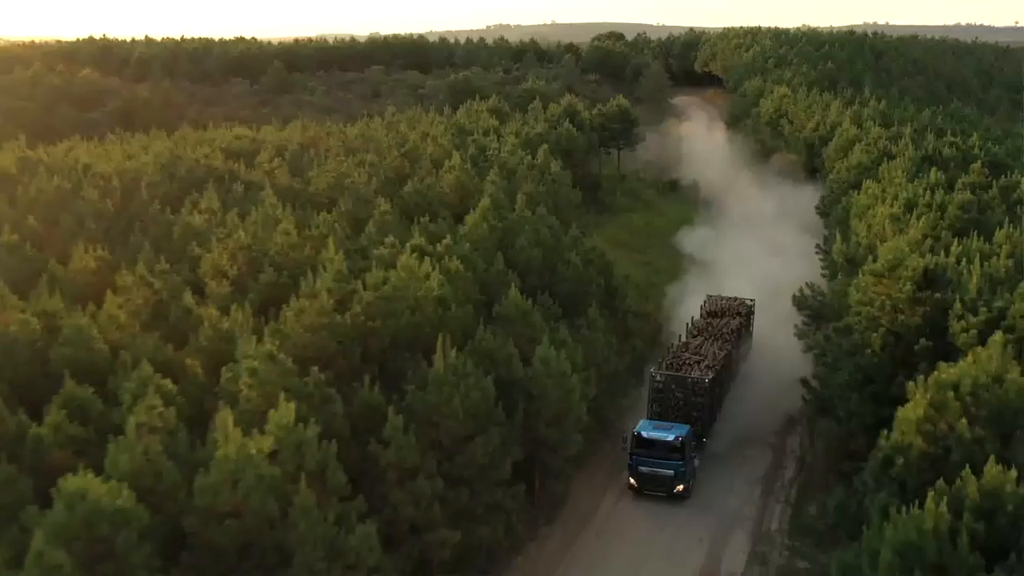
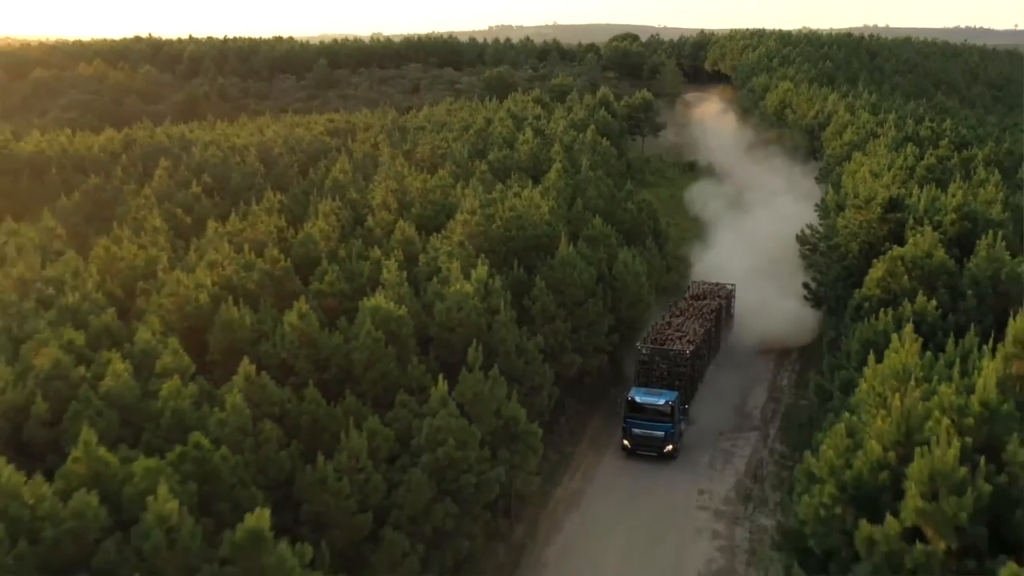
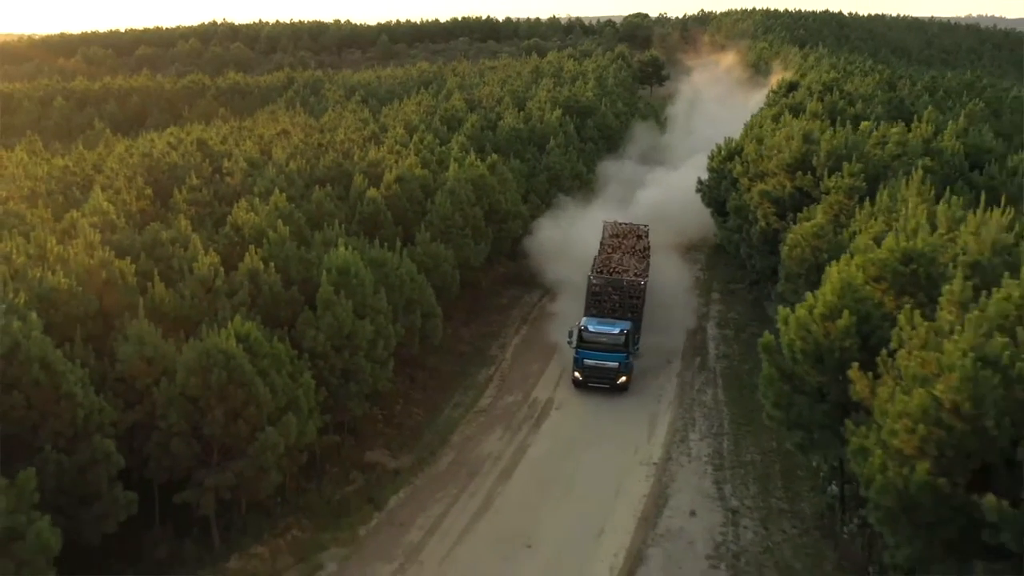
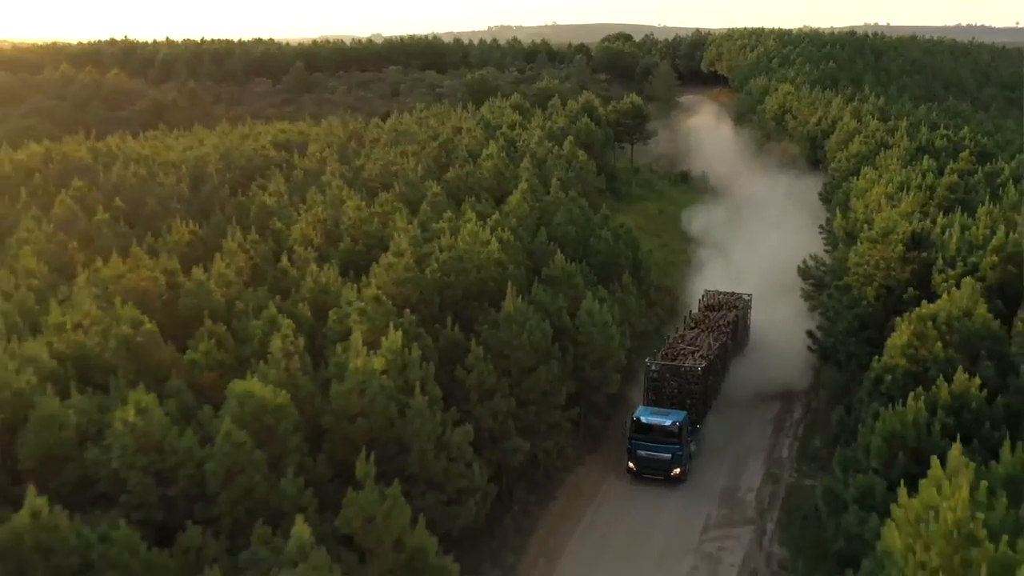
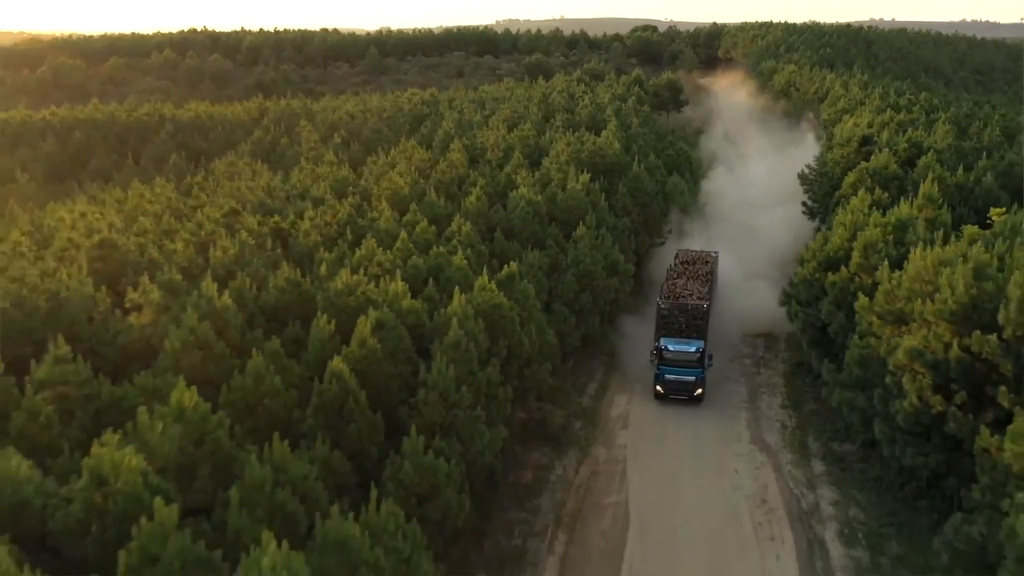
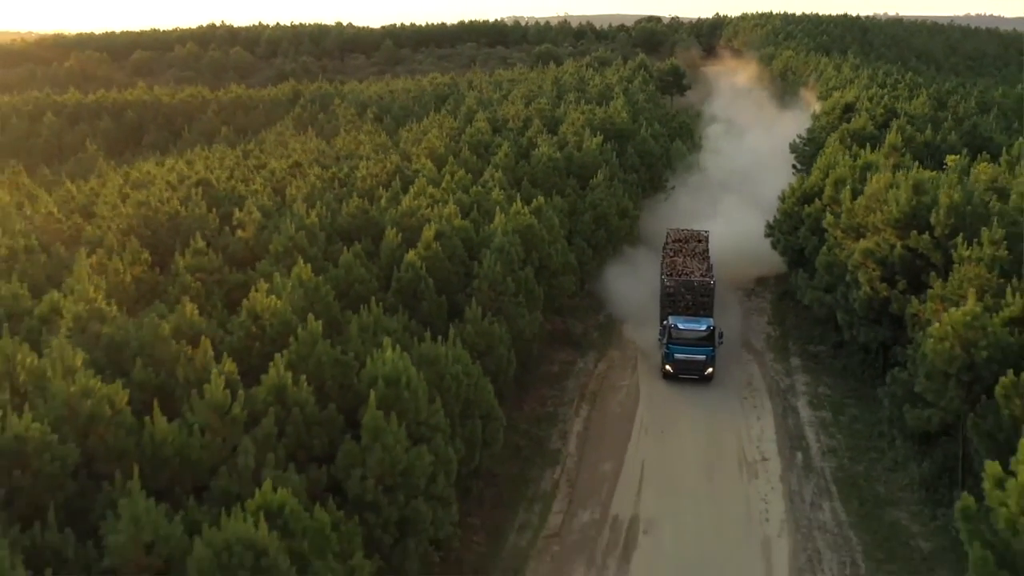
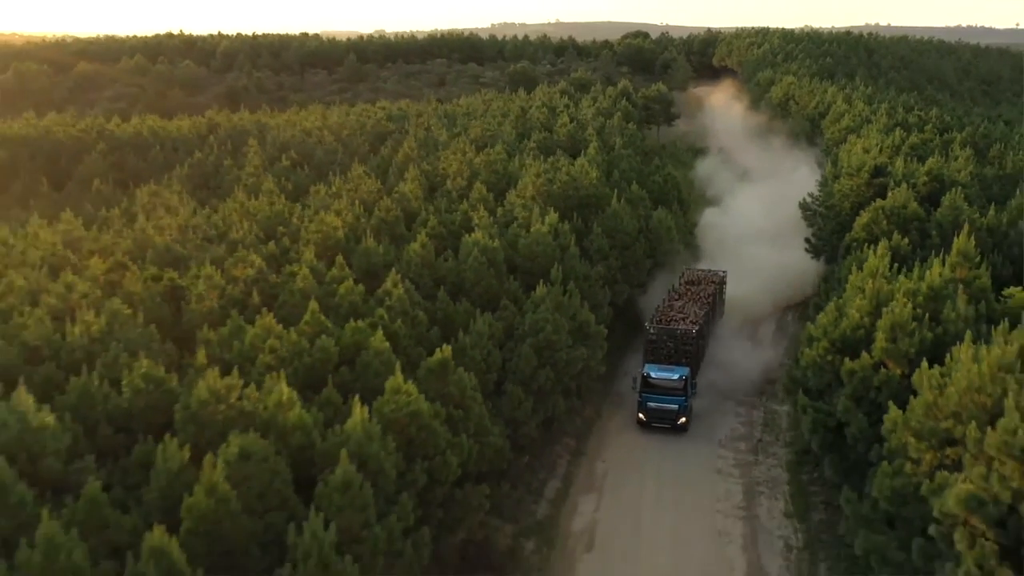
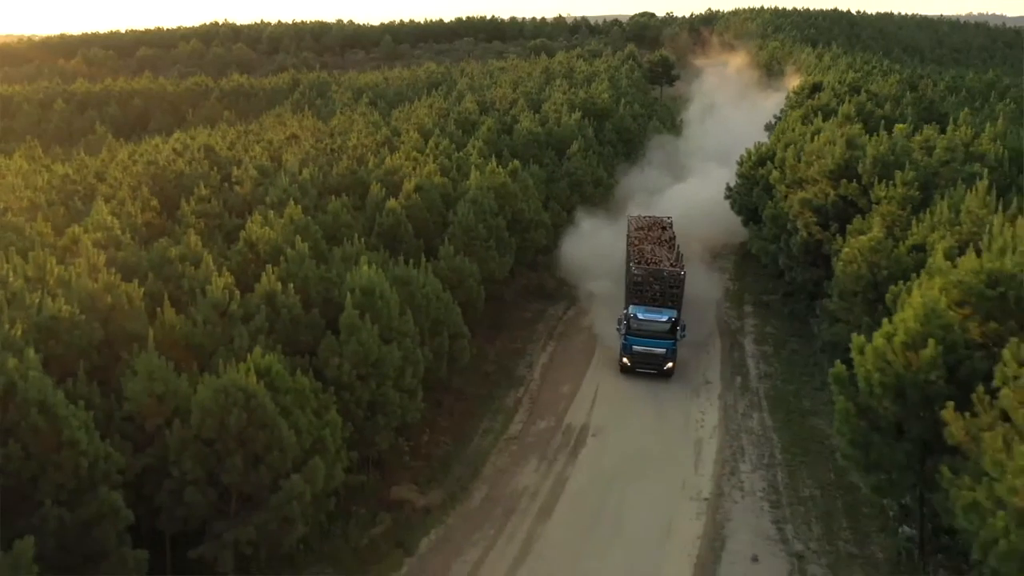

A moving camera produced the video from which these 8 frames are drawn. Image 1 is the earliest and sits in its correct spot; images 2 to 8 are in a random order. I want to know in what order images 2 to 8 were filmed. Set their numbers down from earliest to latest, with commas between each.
4, 2, 7, 5, 6, 8, 3
